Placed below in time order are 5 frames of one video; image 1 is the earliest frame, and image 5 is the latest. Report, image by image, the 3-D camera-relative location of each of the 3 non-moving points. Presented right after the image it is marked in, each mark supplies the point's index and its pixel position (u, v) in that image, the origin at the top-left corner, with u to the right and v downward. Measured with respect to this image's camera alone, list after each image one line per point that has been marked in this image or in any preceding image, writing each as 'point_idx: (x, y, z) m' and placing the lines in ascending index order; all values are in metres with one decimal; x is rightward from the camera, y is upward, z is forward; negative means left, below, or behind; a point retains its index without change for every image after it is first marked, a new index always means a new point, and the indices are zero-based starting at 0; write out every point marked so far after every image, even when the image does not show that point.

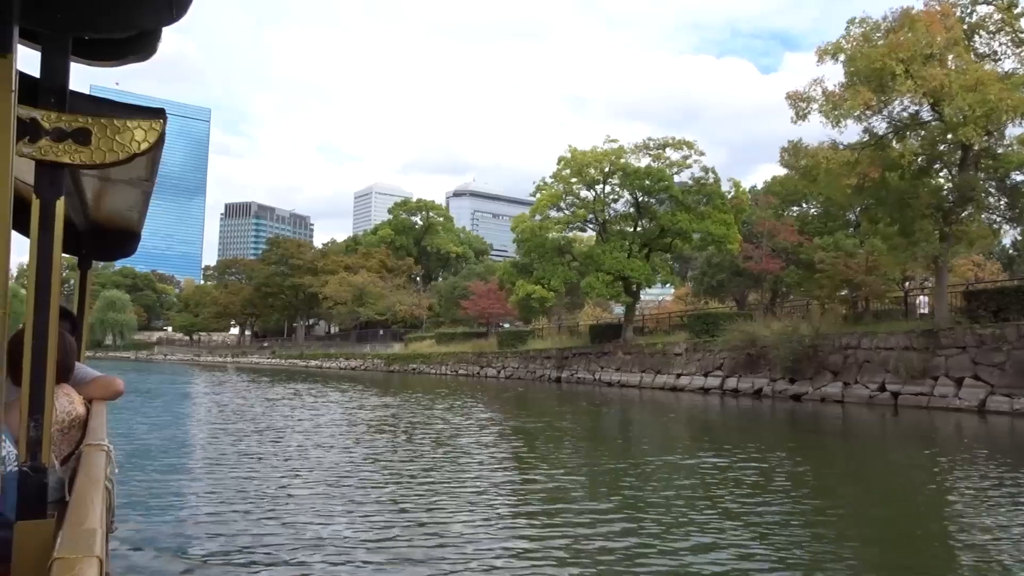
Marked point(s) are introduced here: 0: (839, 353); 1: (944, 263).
0: (+7.8, -1.6, +19.4) m
1: (+9.0, +0.5, +16.9) m
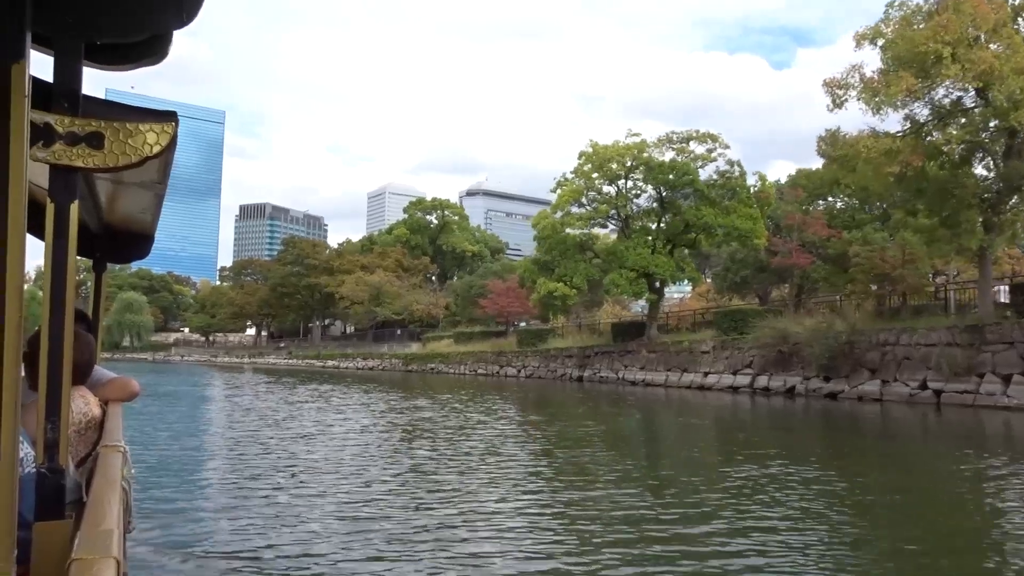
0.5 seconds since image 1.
0: (+8.4, -1.4, +18.8) m
1: (+9.5, +0.7, +16.3) m
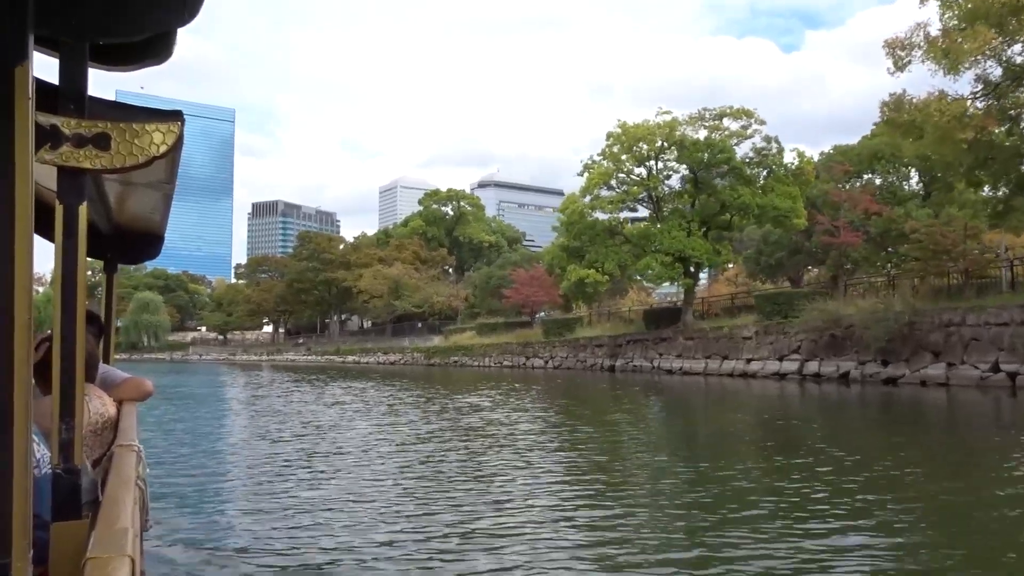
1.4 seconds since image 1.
0: (+9.2, -0.9, +17.6) m
1: (+10.2, +1.2, +15.1) m
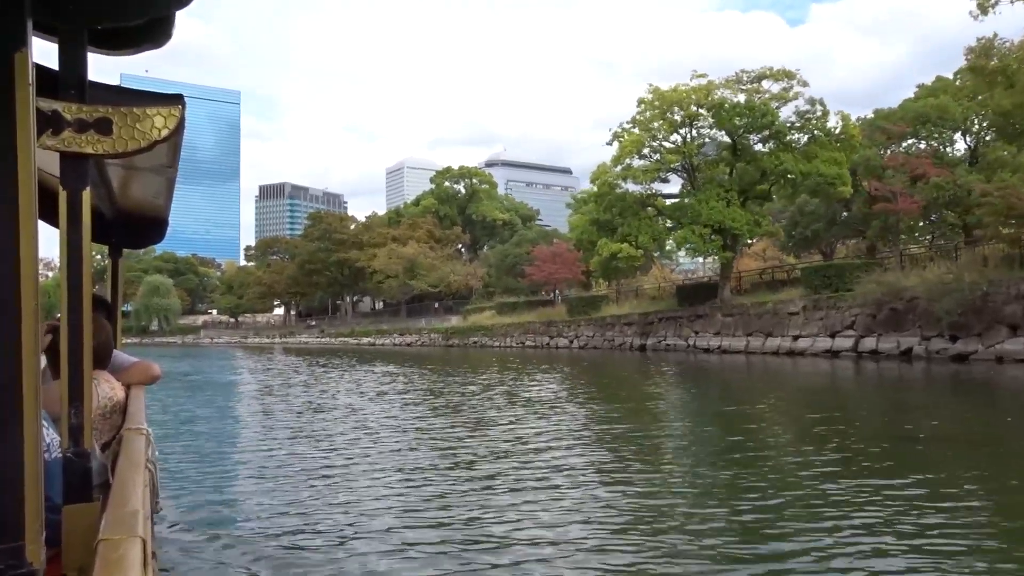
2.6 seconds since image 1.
0: (+10.0, -0.3, +16.2) m
1: (+11.0, +1.7, +13.6) m
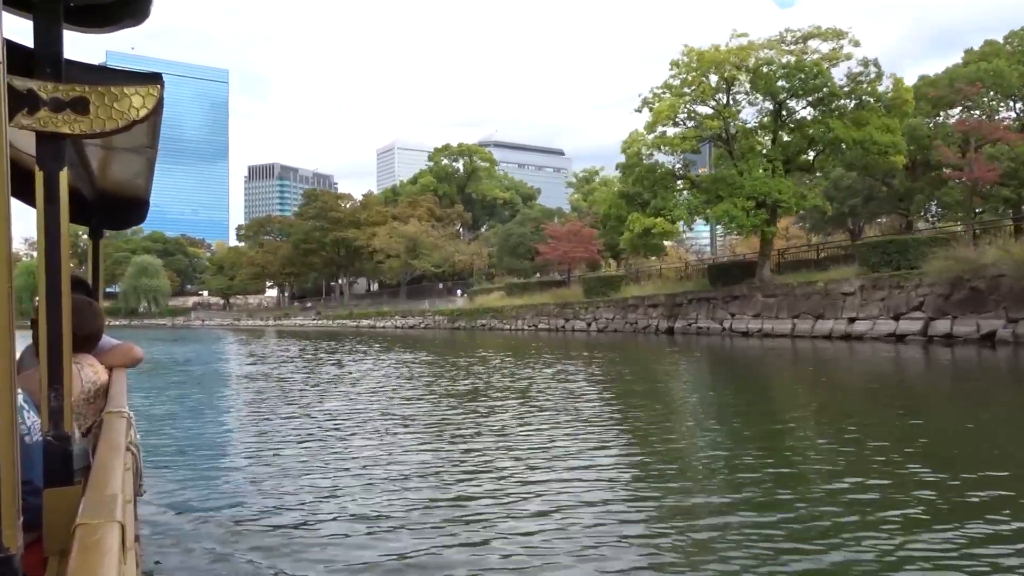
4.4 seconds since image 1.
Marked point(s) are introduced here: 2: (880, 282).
0: (+10.7, +0.1, +14.4) m
1: (+11.7, +2.1, +11.8) m
2: (+8.6, +0.1, +19.3) m
